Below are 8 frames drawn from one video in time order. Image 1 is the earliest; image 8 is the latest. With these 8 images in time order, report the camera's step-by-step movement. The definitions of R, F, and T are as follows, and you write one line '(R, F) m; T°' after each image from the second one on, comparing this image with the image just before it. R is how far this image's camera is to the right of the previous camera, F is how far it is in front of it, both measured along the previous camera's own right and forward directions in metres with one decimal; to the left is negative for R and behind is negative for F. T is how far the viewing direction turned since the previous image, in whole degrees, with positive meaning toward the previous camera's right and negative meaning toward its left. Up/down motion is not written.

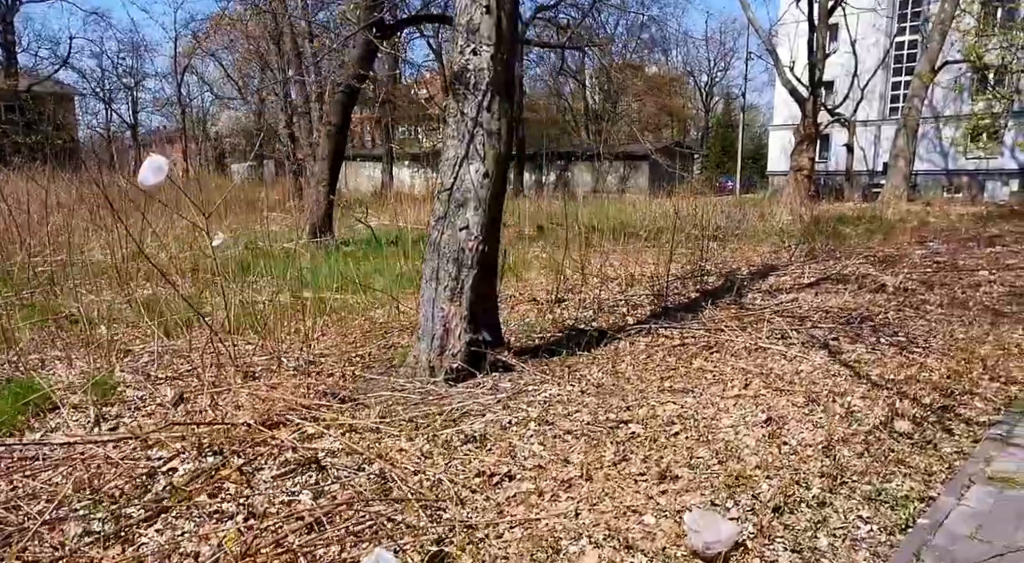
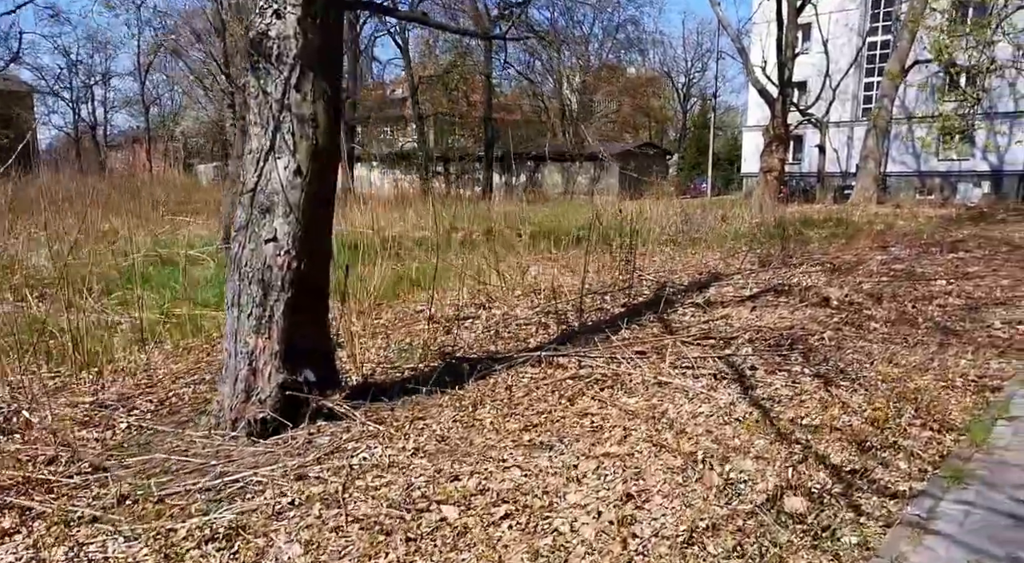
(+0.5, +0.6) m; +1°
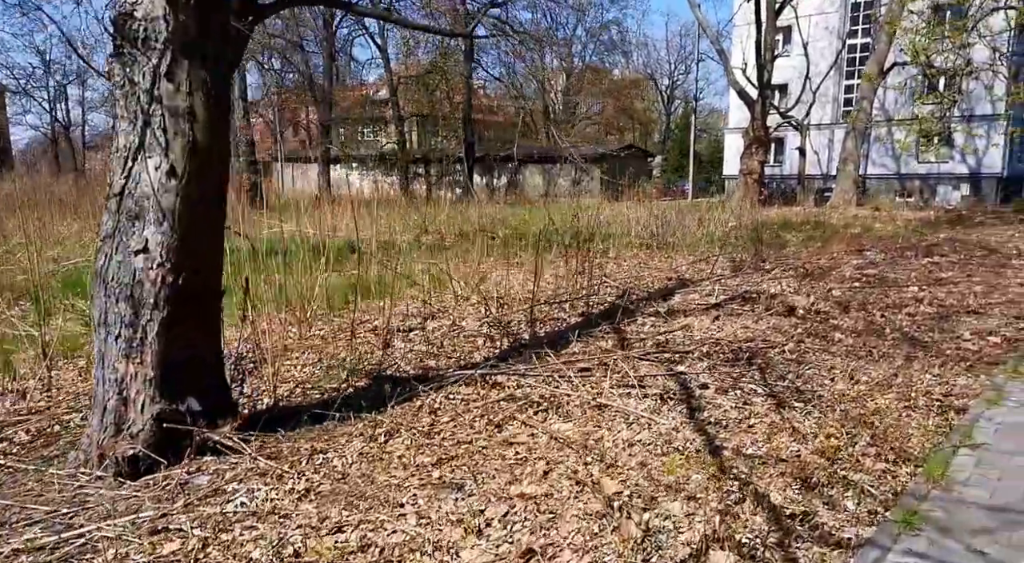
(+0.2, +0.3) m; +1°
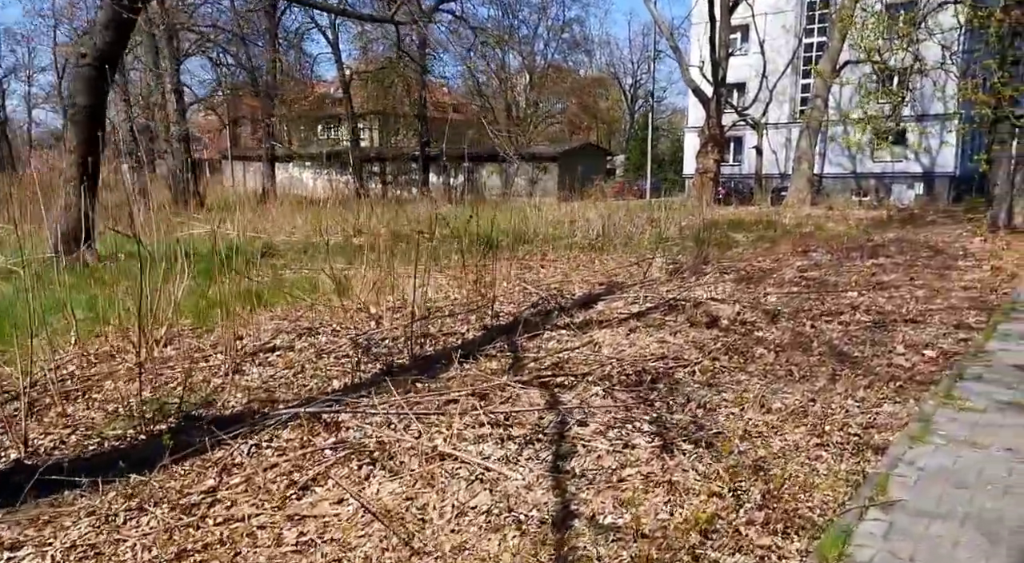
(+0.4, +0.5) m; +2°
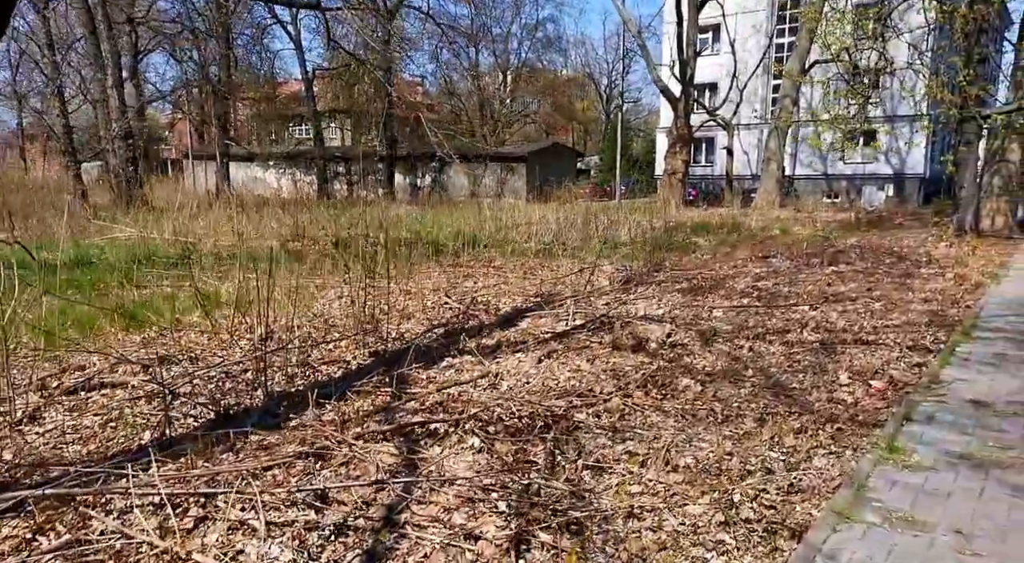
(+0.4, +0.6) m; +2°
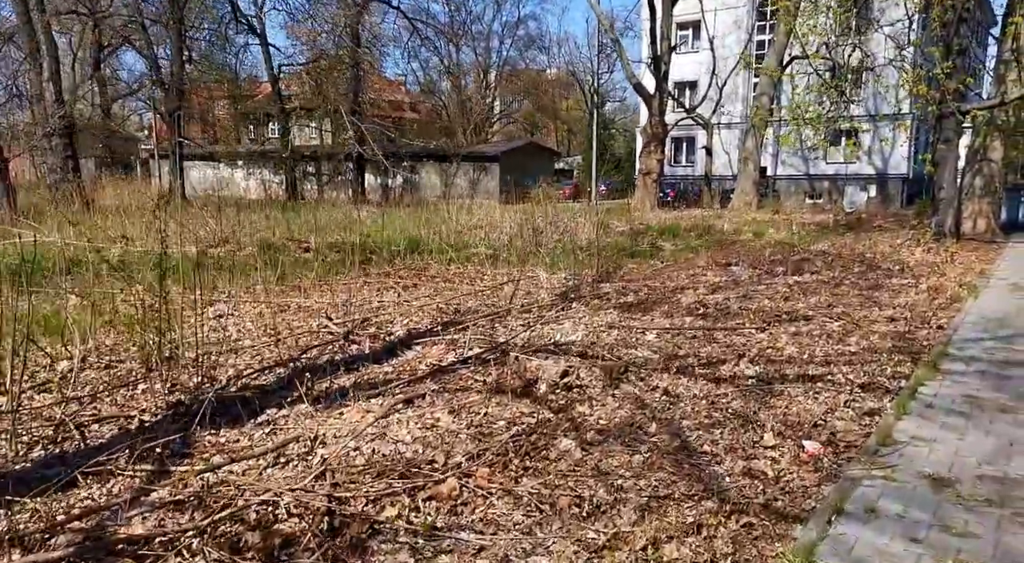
(+0.6, +0.9) m; +1°
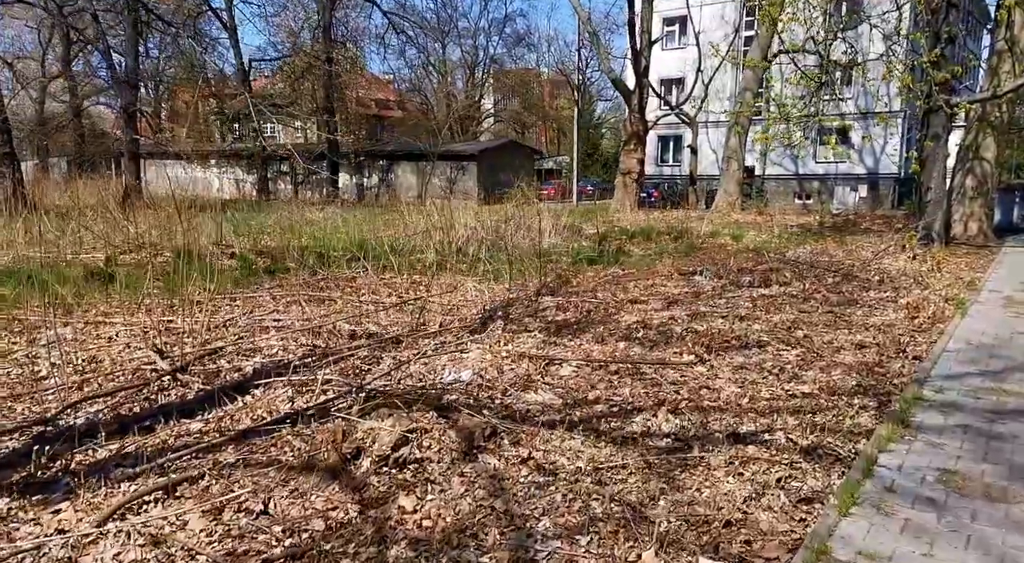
(+0.6, +1.0) m; 0°
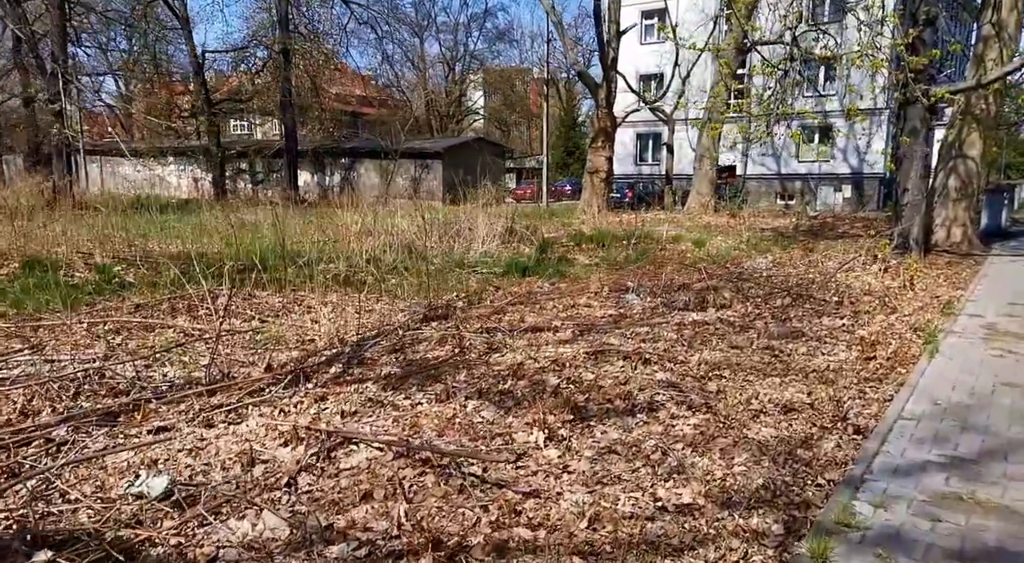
(+0.9, +1.3) m; +1°
